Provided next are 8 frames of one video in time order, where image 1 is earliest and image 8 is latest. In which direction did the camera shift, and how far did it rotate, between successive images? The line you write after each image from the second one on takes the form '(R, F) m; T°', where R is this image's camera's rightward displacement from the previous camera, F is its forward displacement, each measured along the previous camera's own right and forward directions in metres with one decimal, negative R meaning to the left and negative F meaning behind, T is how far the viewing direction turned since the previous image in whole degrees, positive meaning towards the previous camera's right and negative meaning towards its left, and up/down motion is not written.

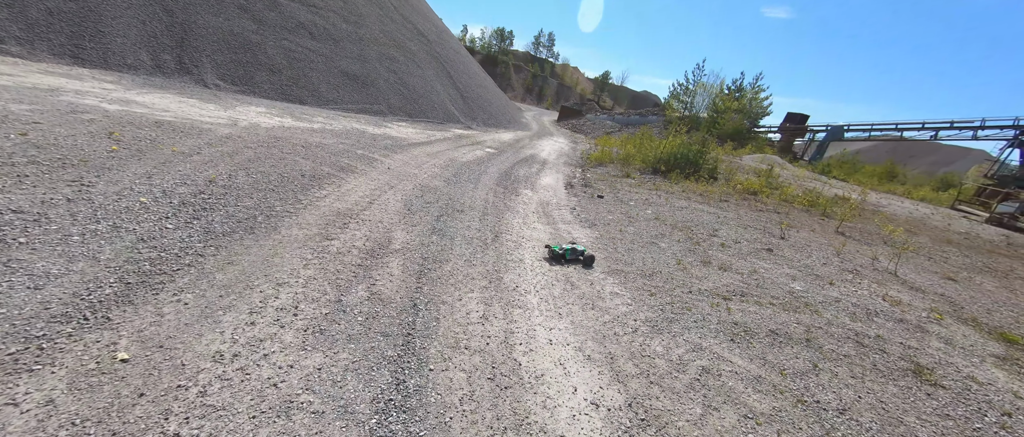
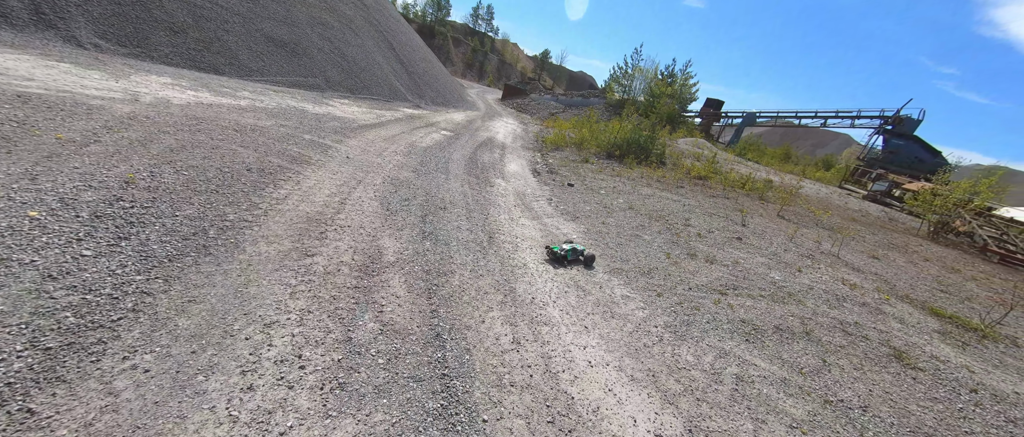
(-0.6, +0.3) m; +9°
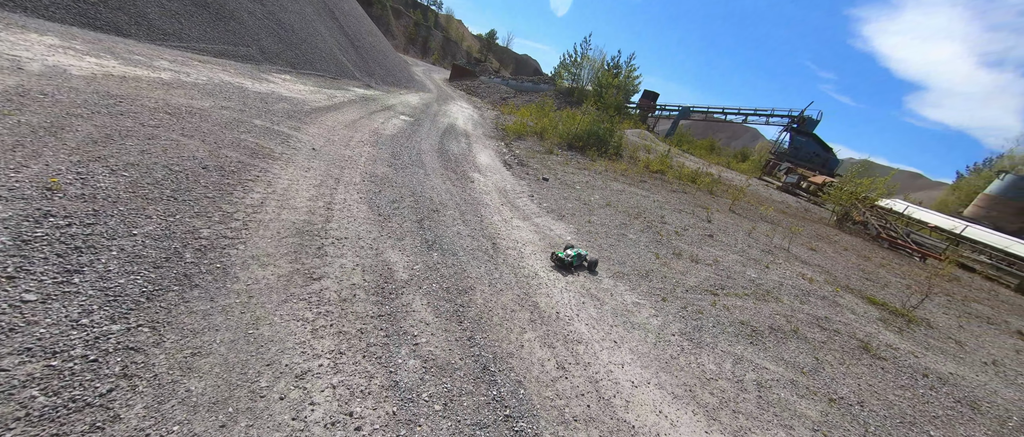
(-0.7, +0.2) m; +9°
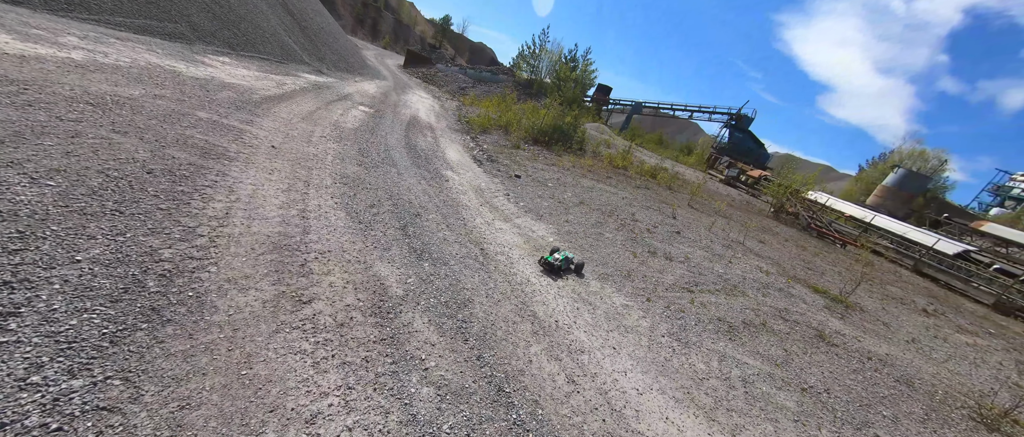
(-0.3, +0.1) m; +7°
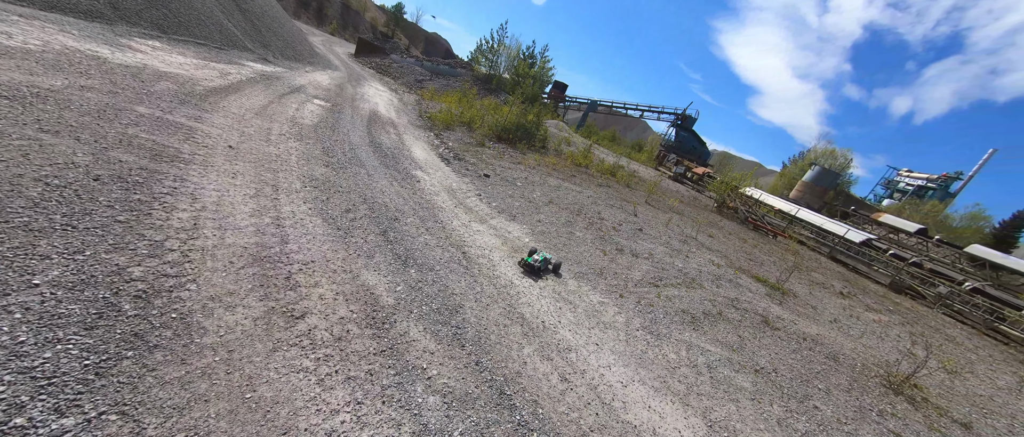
(-0.2, -0.1) m; +7°
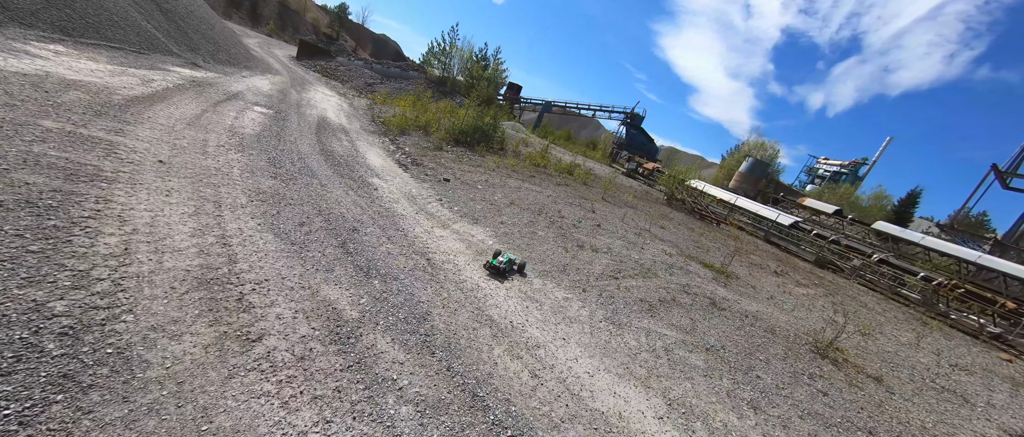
(0.0, -0.1) m; +6°
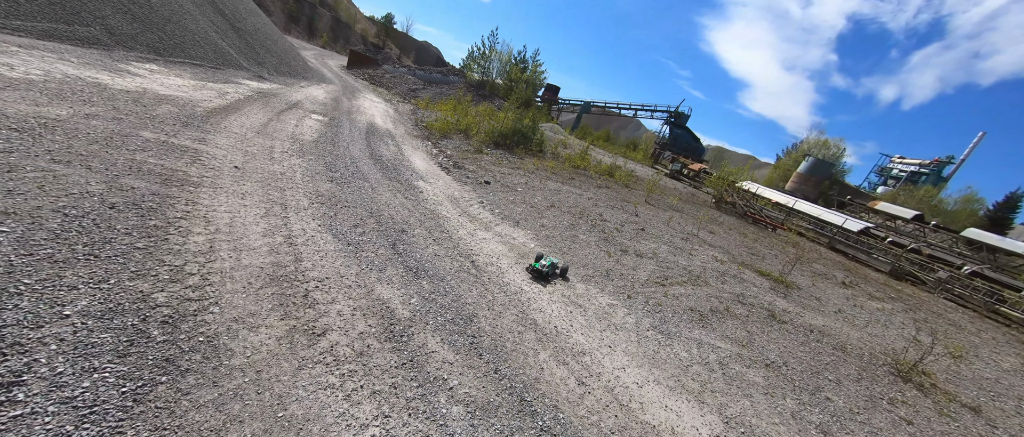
(-0.1, 0.0) m; -6°
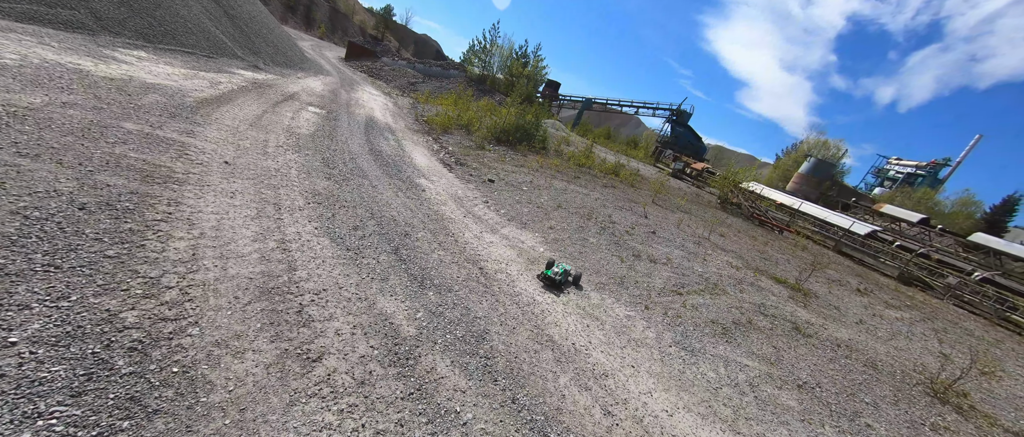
(-0.2, +0.3) m; 0°
